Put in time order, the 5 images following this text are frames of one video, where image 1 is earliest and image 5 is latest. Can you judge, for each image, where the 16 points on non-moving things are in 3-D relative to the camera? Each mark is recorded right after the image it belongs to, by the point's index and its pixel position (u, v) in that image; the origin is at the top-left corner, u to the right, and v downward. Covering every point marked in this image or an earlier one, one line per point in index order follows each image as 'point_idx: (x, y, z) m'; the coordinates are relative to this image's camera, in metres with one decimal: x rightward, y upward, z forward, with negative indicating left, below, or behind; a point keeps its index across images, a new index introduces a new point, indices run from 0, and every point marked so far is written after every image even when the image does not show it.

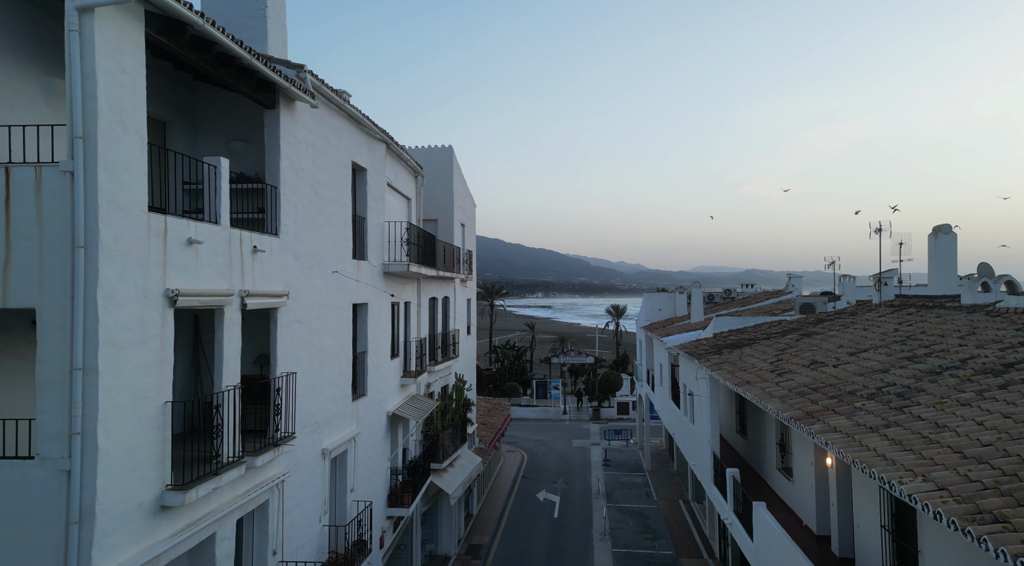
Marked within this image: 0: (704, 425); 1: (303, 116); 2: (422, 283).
0: (+4.9, -3.7, +16.4) m
1: (-3.5, +2.9, +10.9) m
2: (-2.6, 0.0, +18.6) m
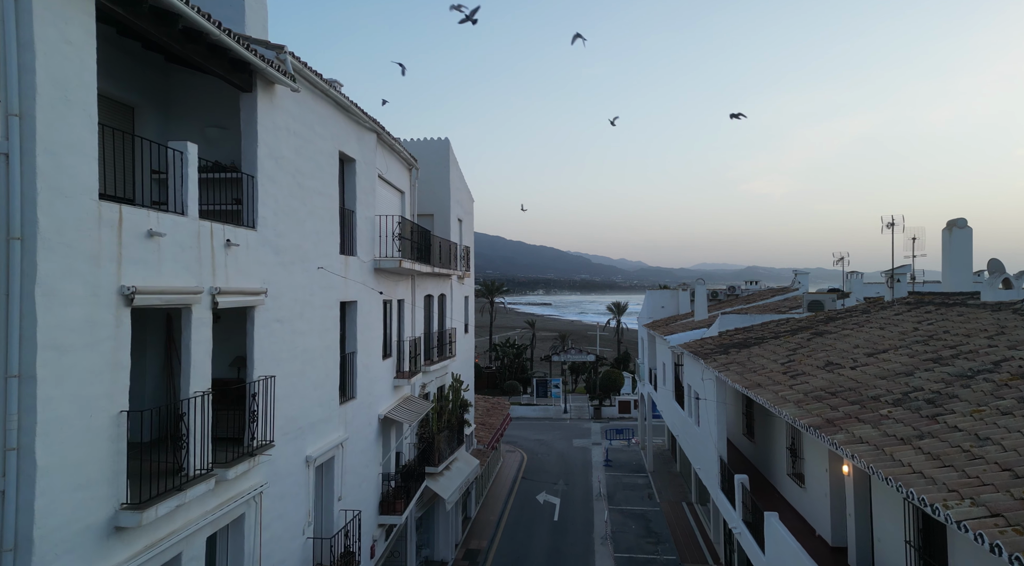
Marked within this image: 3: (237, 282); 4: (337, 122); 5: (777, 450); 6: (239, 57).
0: (+4.9, -3.6, +15.7) m
1: (-3.6, +2.9, +10.2) m
2: (-2.7, +0.1, +17.9) m
3: (-3.8, 0.0, +8.8) m
4: (-3.3, +3.1, +12.2) m
5: (+6.0, -3.8, +14.5) m
6: (-3.8, +3.1, +8.8) m
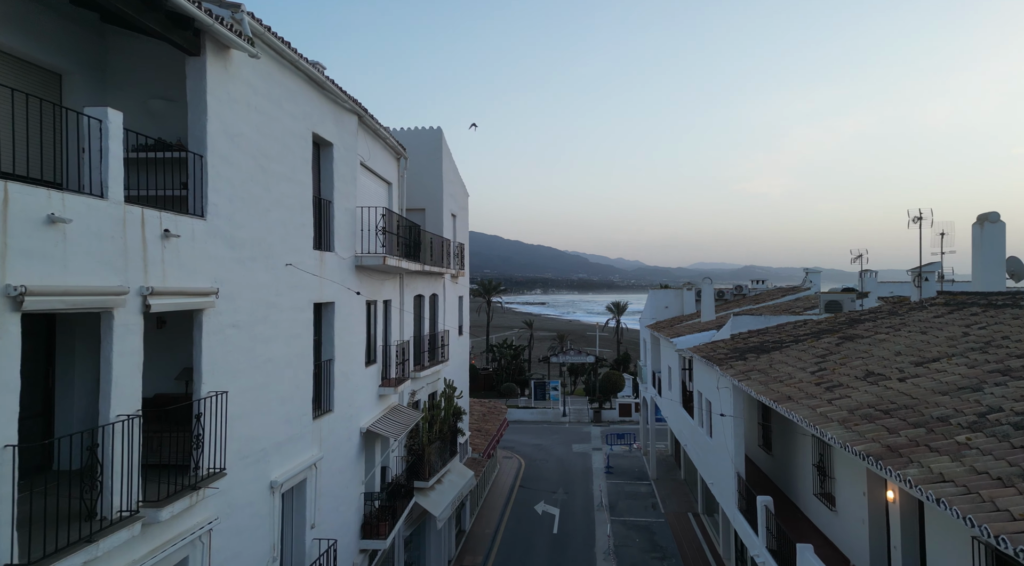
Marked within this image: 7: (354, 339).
0: (+4.8, -3.6, +14.3) m
1: (-3.7, +2.9, +8.8) m
2: (-2.7, +0.1, +16.5) m
3: (-3.8, 0.0, +7.3) m
4: (-3.4, +3.1, +10.8) m
5: (+5.9, -3.8, +13.1) m
6: (-3.8, +3.1, +7.4) m
7: (-3.1, -1.1, +12.7) m
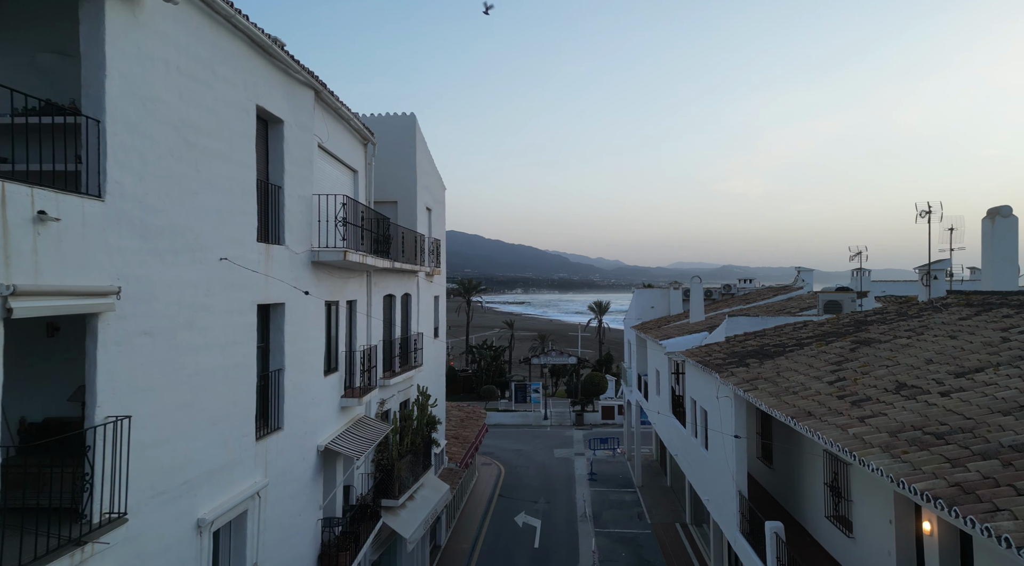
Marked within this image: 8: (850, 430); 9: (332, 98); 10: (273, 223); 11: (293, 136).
0: (+4.3, -3.5, +13.0) m
1: (-3.9, +3.0, +7.2) m
2: (-3.2, +0.2, +14.9) m
3: (-4.0, +0.1, +5.8) m
4: (-3.7, +3.1, +9.2) m
5: (+5.5, -3.7, +11.8) m
6: (-4.0, +3.2, +5.8) m
7: (-3.5, -1.1, +11.2) m
8: (+3.9, -1.7, +7.4) m
9: (-3.4, +3.5, +11.9) m
10: (-3.8, +0.9, +10.1) m
11: (-3.6, +2.4, +10.6) m
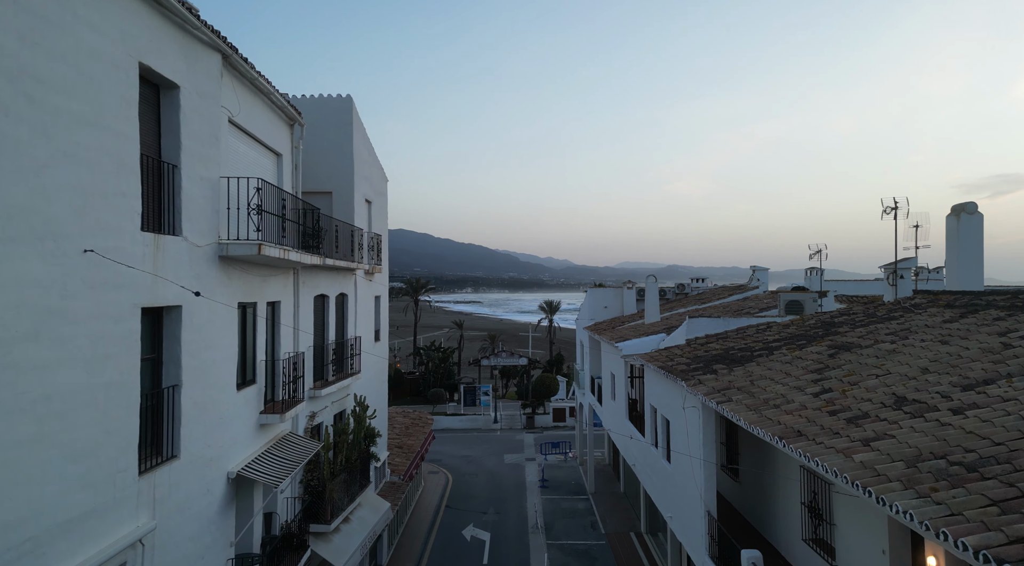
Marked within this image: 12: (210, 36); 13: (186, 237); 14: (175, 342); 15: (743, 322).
0: (+3.3, -3.5, +11.8) m
1: (-4.4, +3.0, +5.4) m
2: (-4.4, +0.2, +13.2) m
3: (-4.4, +0.1, +4.0) m
4: (-4.4, +3.1, +7.5) m
5: (+4.6, -3.7, +10.8) m
6: (-4.4, +3.2, +4.0) m
7: (-4.4, -1.1, +9.4) m
8: (+3.3, -1.7, +6.2) m
9: (-4.2, +3.5, +10.2) m
10: (-4.5, +1.0, +8.3) m
11: (-4.4, +2.4, +8.8) m
12: (-4.2, +3.5, +9.0) m
13: (-4.4, +0.6, +8.6) m
14: (-4.4, -0.8, +8.4) m
15: (+6.0, -1.0, +16.7) m
